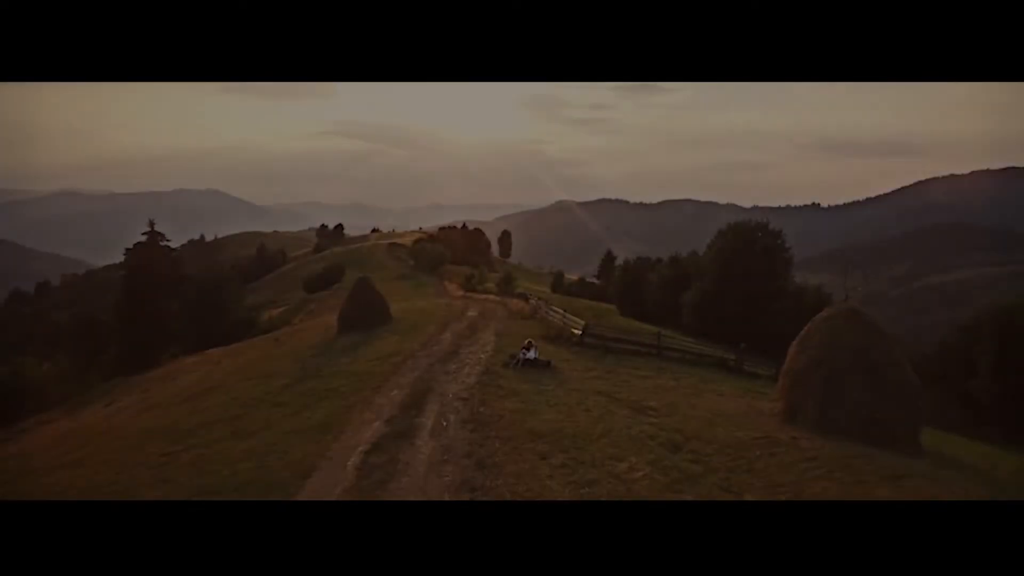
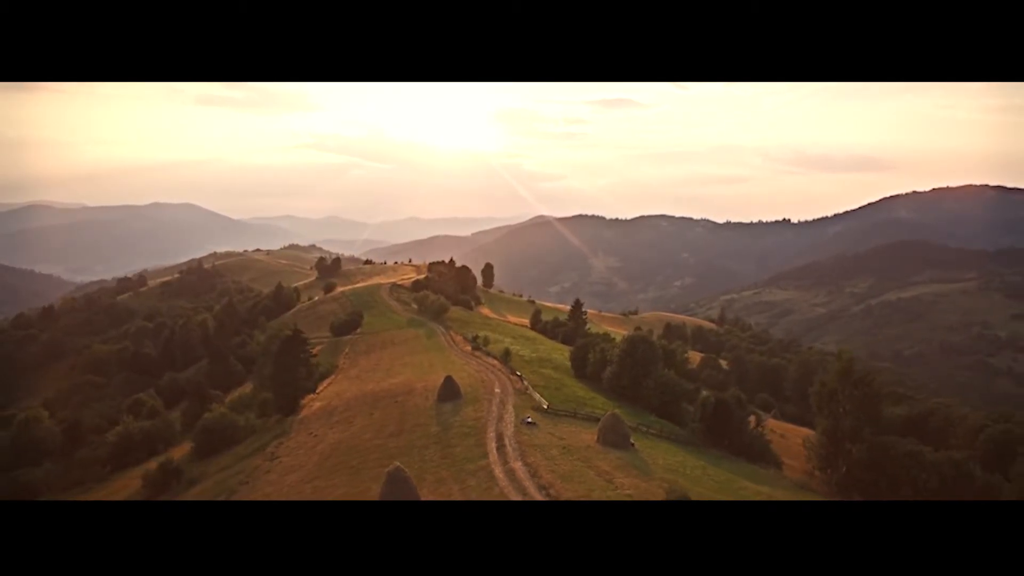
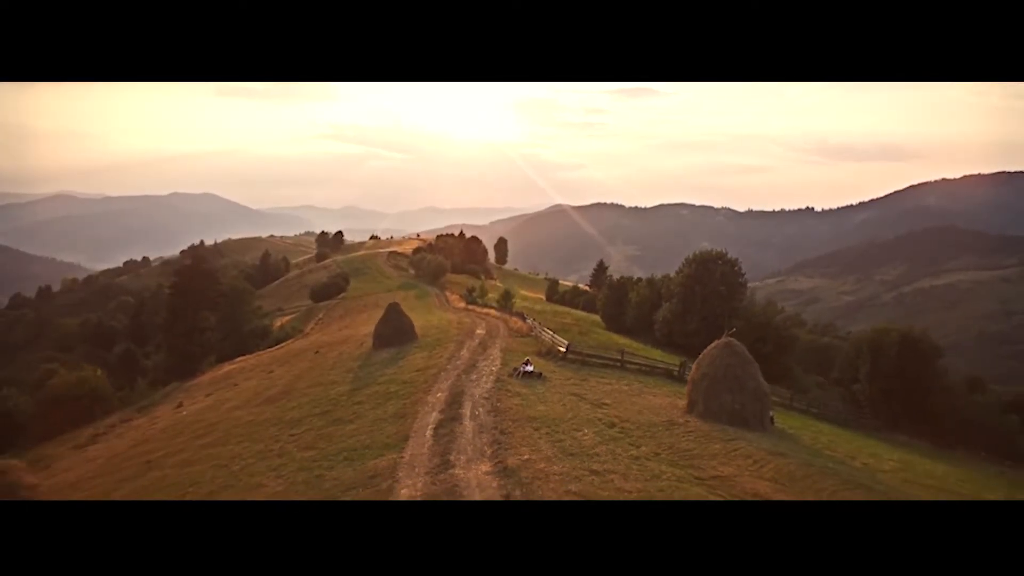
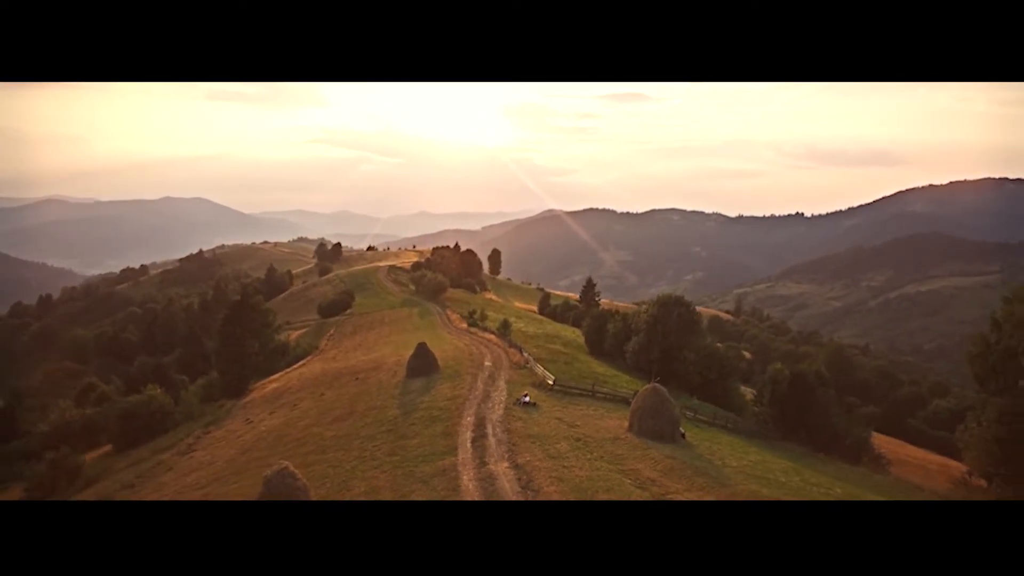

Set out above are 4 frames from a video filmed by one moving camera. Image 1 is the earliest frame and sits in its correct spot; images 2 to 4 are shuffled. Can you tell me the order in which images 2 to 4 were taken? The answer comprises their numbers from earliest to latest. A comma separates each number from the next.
3, 4, 2
